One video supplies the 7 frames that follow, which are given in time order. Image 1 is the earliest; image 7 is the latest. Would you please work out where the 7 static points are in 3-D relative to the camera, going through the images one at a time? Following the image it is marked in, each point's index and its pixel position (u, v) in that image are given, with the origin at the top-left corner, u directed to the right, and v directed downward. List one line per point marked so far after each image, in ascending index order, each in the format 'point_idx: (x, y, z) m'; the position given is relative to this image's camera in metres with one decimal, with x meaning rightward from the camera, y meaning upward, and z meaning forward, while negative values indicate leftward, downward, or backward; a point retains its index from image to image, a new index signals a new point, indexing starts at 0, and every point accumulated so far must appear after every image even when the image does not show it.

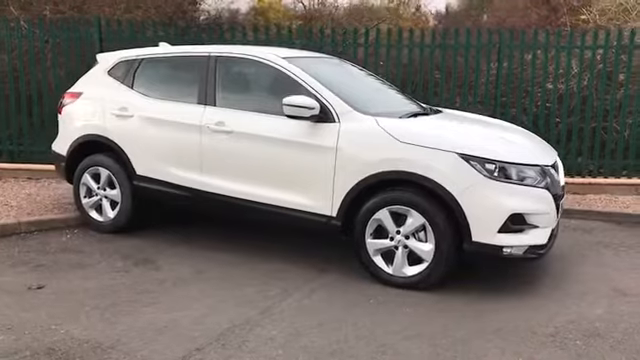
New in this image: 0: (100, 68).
0: (-2.2, +1.1, +6.5) m
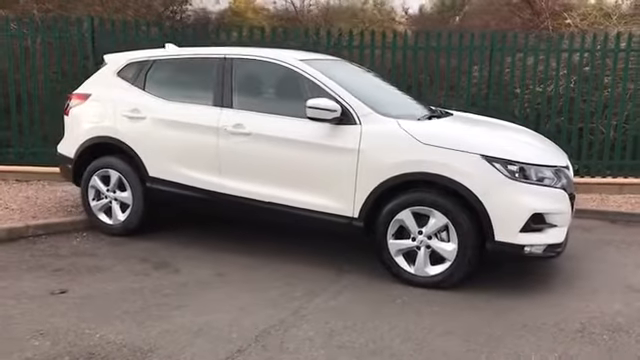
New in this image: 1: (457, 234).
0: (-2.1, +1.1, +6.5) m
1: (+1.1, -0.4, +5.1) m
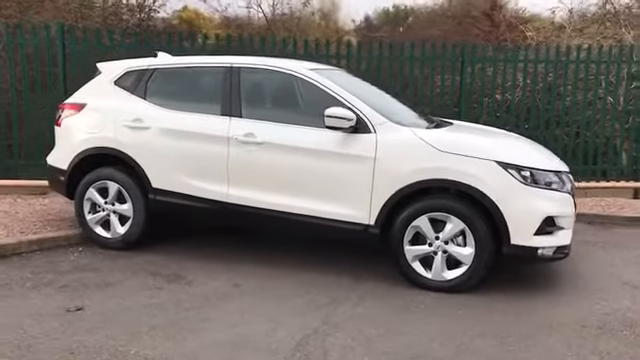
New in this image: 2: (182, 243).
0: (-2.1, +1.0, +6.3) m
1: (+1.2, -0.5, +5.2) m
2: (-1.4, -0.6, +6.3) m
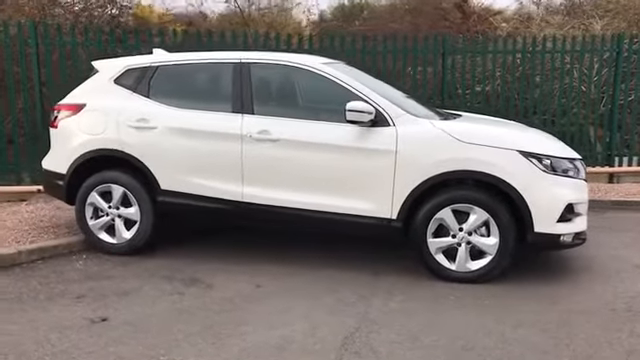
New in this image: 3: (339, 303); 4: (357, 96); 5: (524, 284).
0: (-2.0, +1.0, +6.0) m
1: (+1.4, -0.4, +5.2) m
2: (-1.2, -0.6, +6.1) m
3: (+0.1, -0.9, +4.9) m
4: (+0.3, +0.7, +5.5) m
5: (+1.7, -0.9, +5.3) m
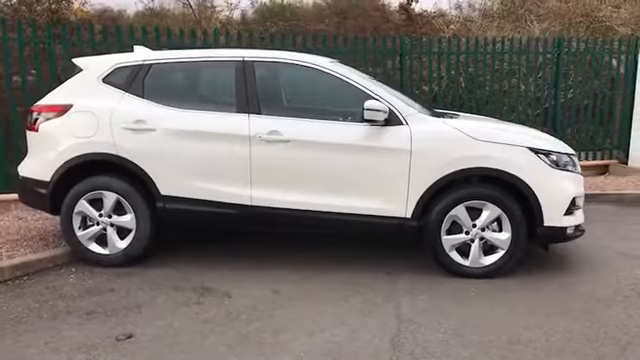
0: (-2.0, +0.9, +5.6) m
1: (+1.6, -0.4, +5.4) m
2: (-1.2, -0.7, +5.8) m
3: (+0.4, -0.9, +4.8) m
4: (+0.4, +0.7, +5.4) m
5: (+1.8, -0.8, +5.5) m
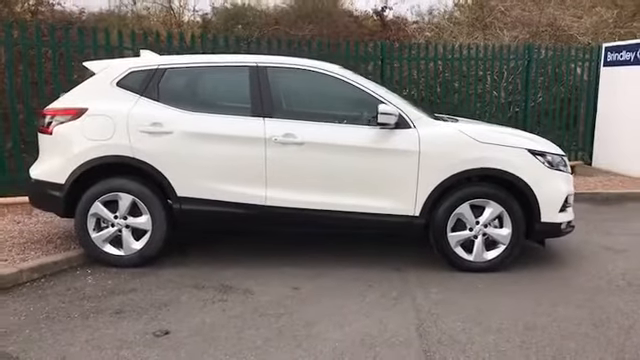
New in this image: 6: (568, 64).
0: (-1.9, +0.9, +5.7) m
1: (+1.7, -0.4, +5.7) m
2: (-1.1, -0.7, +6.0) m
3: (+0.5, -0.9, +5.1) m
4: (+0.5, +0.7, +5.7) m
5: (+1.9, -0.8, +5.9) m
6: (+4.4, +2.1, +11.5) m
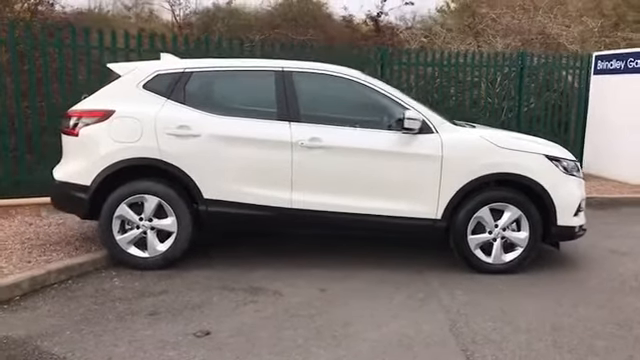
0: (-1.7, +0.9, +5.7) m
1: (+1.9, -0.4, +5.9) m
2: (-0.9, -0.7, +6.0) m
3: (+0.7, -1.0, +5.2) m
4: (+0.7, +0.7, +5.8) m
5: (+2.1, -0.9, +6.0) m
6: (+4.4, +2.0, +11.8) m
